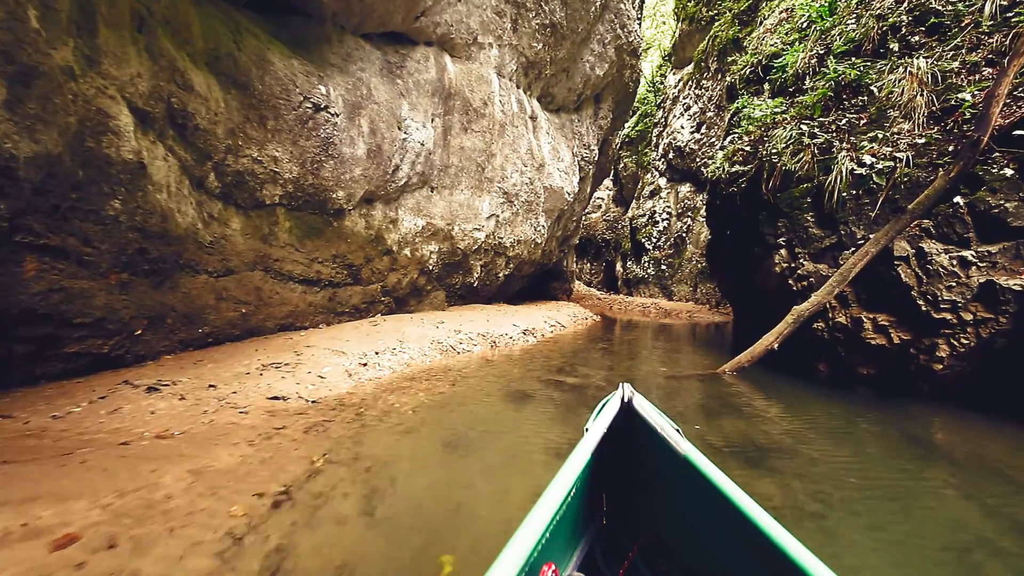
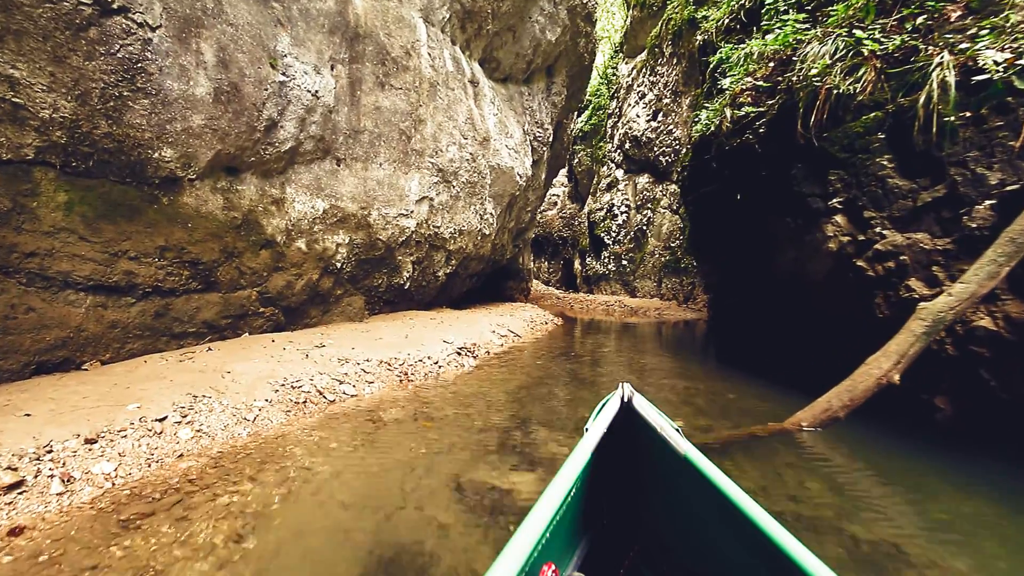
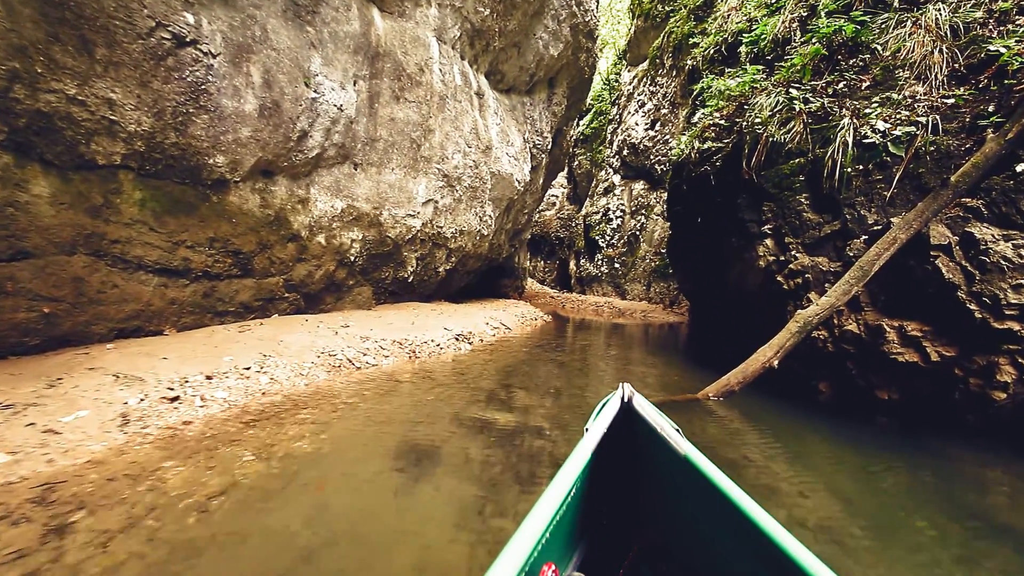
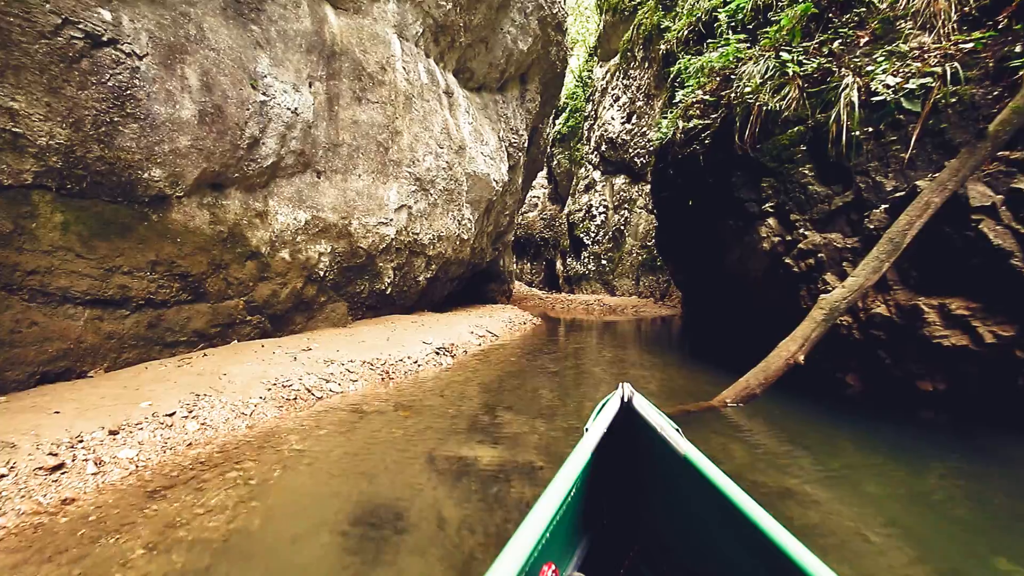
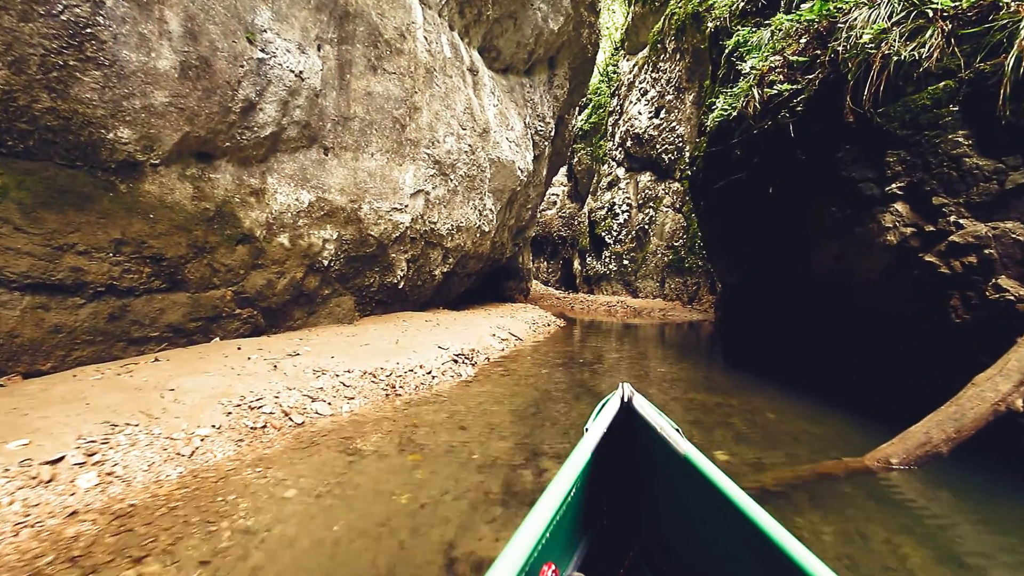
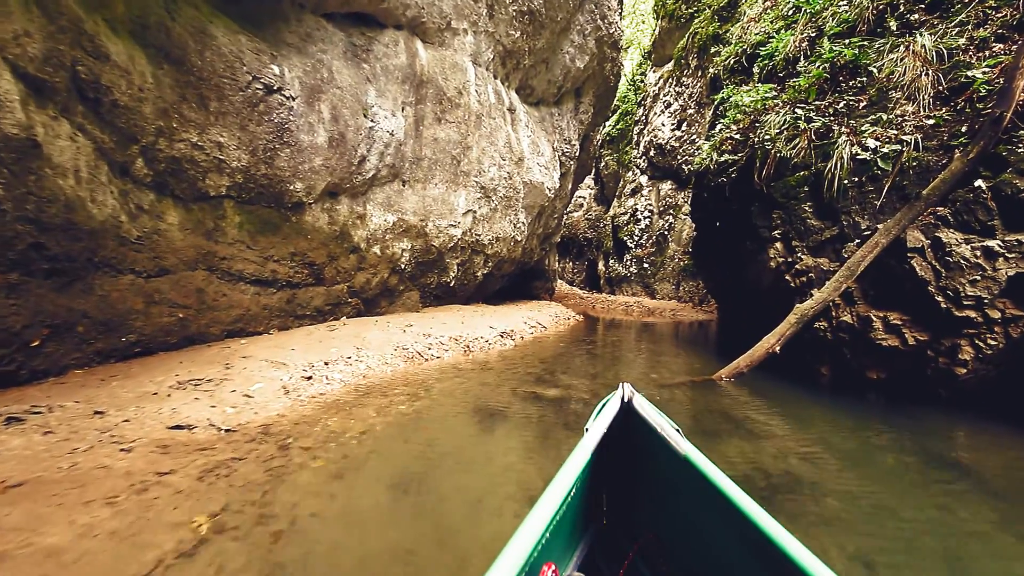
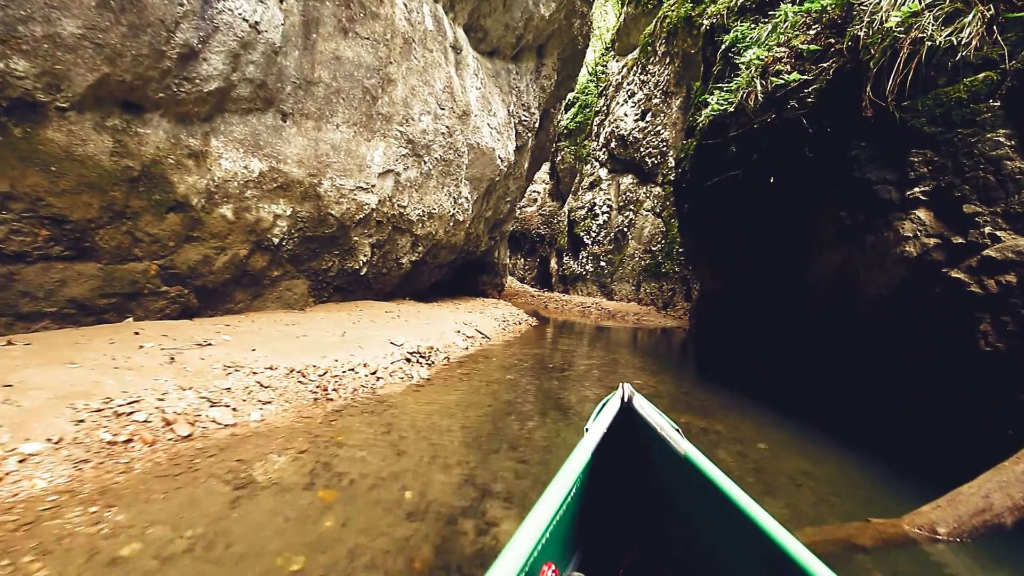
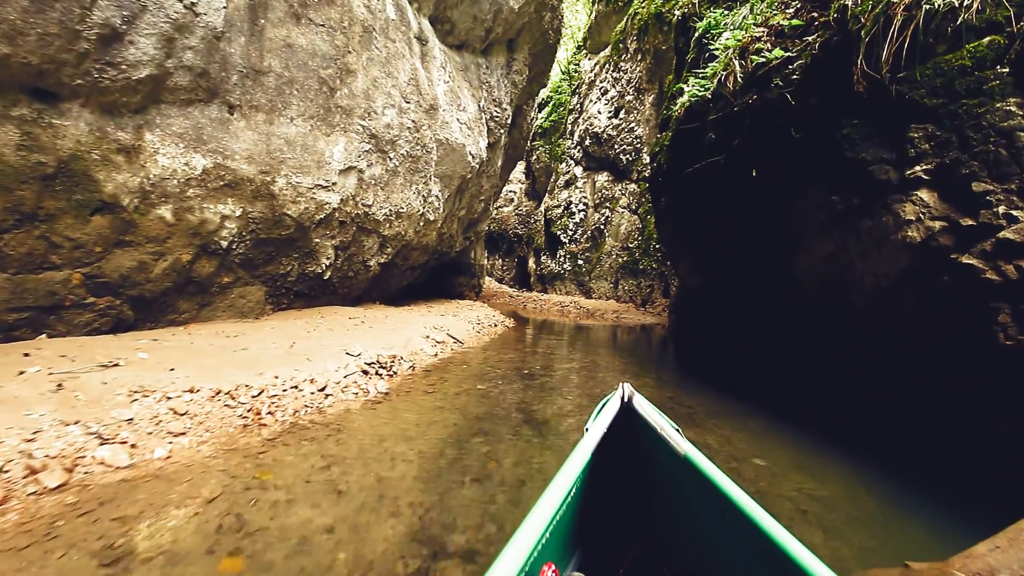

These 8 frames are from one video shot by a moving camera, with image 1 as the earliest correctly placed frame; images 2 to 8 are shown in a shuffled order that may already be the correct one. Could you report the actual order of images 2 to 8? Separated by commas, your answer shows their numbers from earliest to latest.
6, 3, 4, 2, 5, 7, 8
